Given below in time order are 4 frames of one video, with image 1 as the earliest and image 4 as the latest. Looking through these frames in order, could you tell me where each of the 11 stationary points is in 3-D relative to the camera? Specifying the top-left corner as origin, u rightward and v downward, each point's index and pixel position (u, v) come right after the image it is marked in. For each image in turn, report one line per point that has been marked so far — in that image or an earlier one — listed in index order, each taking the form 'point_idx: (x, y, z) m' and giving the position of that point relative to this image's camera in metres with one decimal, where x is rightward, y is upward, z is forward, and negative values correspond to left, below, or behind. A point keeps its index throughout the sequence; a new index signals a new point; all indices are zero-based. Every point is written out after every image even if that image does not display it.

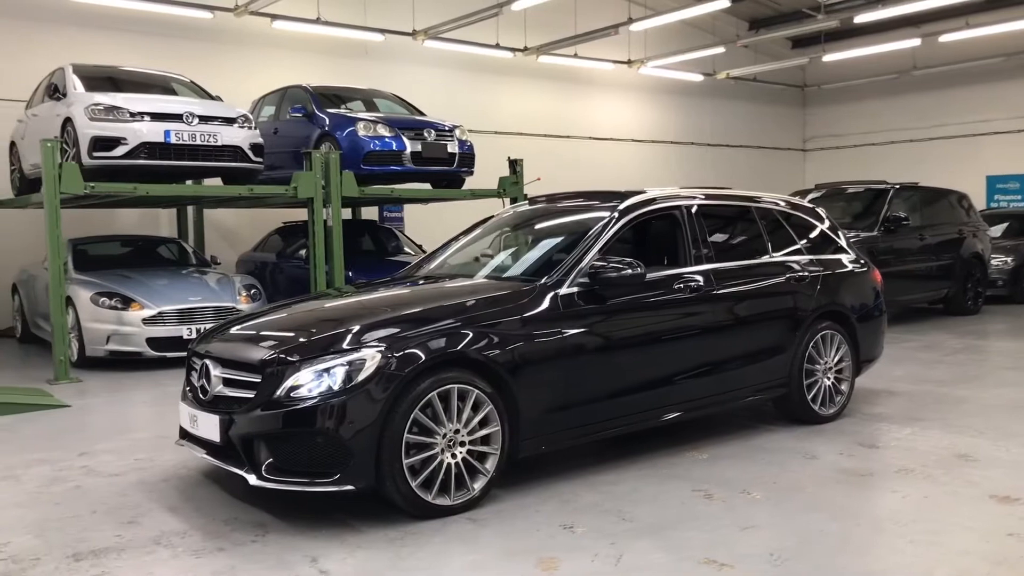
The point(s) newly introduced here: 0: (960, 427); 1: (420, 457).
0: (+2.8, -0.9, +4.8) m
1: (-0.4, -0.7, +3.2) m
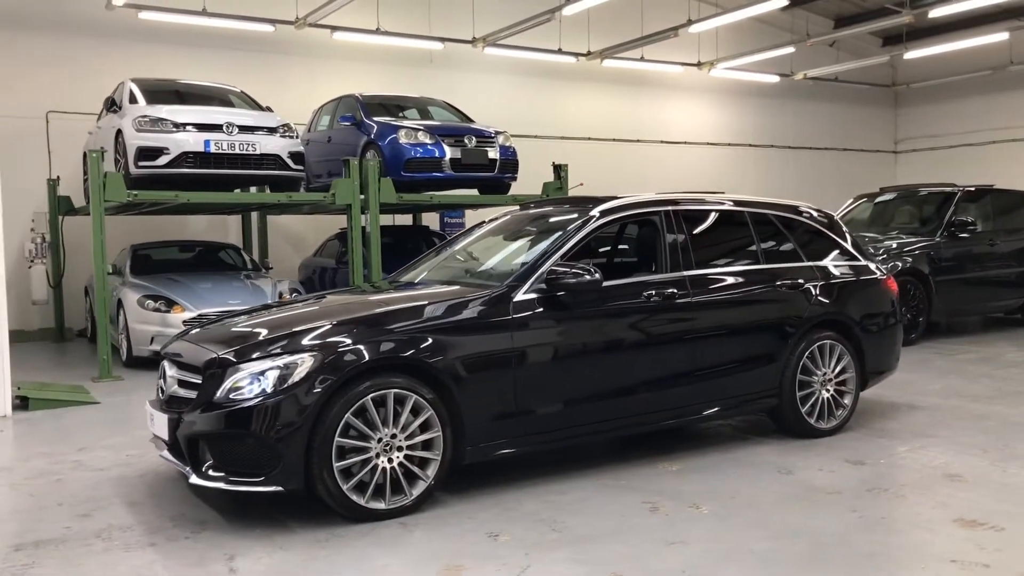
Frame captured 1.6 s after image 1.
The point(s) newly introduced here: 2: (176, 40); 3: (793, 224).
0: (+2.6, -0.9, +4.5) m
1: (-0.6, -0.7, +3.2) m
2: (-5.5, +4.1, +12.8) m
3: (+1.8, +0.4, +4.9) m
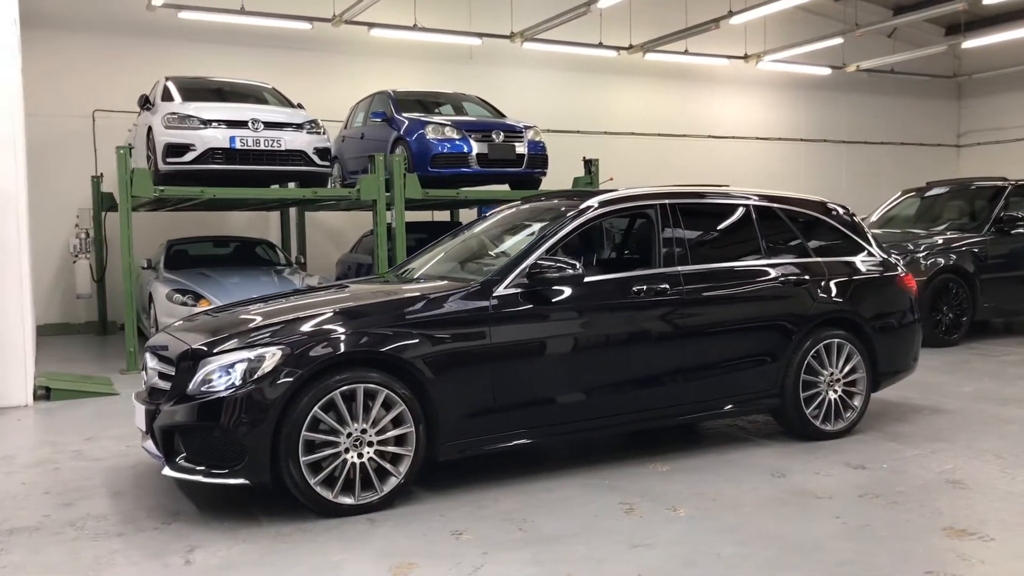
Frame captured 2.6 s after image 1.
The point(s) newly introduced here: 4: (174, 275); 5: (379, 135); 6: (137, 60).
0: (+2.6, -0.9, +4.3) m
1: (-0.8, -0.7, +3.2) m
2: (-5.0, +4.2, +13.1) m
3: (+1.8, +0.4, +4.8) m
4: (-4.3, +0.2, +9.9) m
5: (-1.9, +2.2, +11.1) m
6: (-6.0, +3.7, +12.5) m
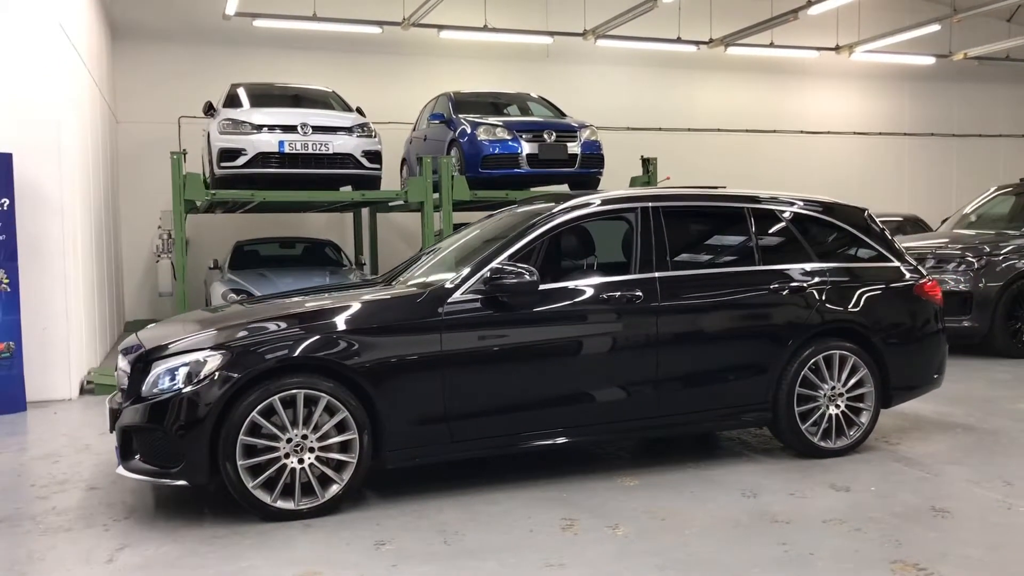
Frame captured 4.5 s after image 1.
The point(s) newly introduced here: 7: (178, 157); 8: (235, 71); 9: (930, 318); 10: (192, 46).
0: (+2.4, -0.9, +3.9) m
1: (-1.0, -0.7, +3.2) m
2: (-4.0, +4.2, +13.6) m
3: (+1.7, +0.4, +4.5) m
4: (-3.7, +0.2, +10.3) m
5: (-1.2, +2.2, +11.3) m
6: (-5.1, +3.7, +13.1) m
7: (-3.8, +1.5, +8.9) m
8: (-4.8, +3.7, +13.3) m
9: (+2.4, -0.2, +4.6) m
10: (-5.5, +4.0, +13.0) m
